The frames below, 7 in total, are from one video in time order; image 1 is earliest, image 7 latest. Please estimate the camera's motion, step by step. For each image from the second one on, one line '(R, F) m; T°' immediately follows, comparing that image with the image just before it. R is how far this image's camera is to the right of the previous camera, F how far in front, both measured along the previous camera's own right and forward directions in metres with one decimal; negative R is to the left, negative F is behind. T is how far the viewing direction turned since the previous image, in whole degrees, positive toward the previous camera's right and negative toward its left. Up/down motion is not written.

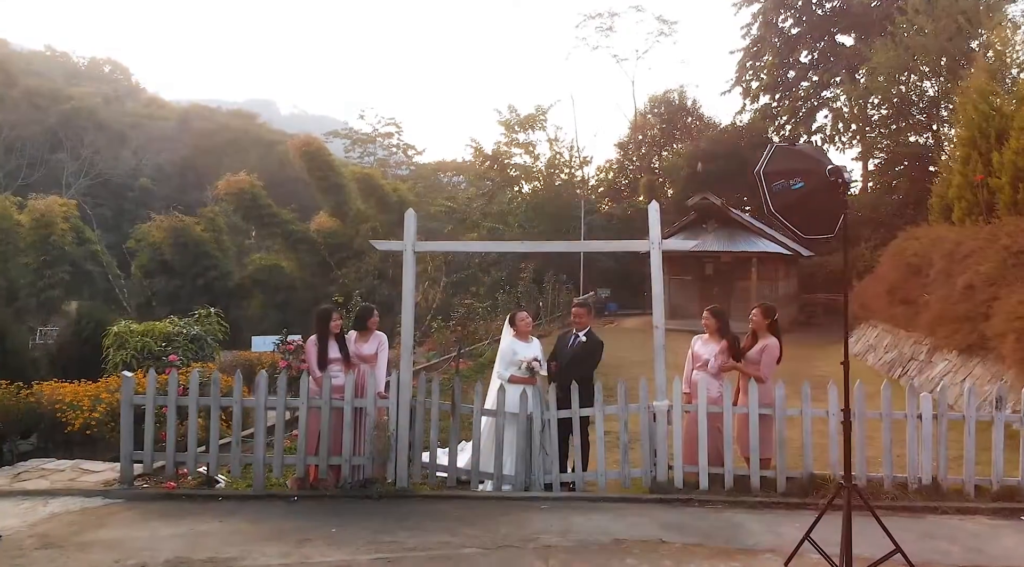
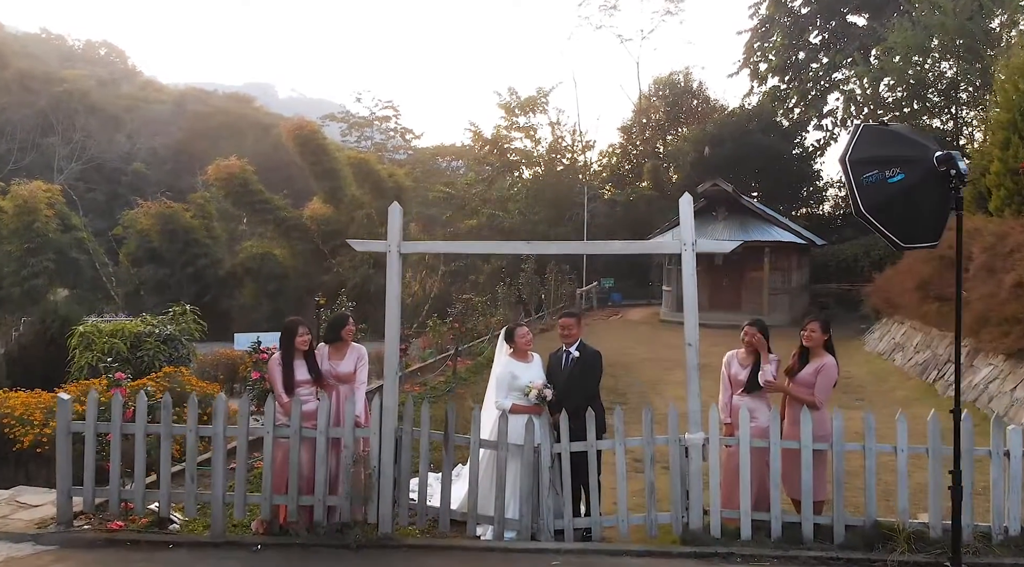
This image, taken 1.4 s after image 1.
(0.0, +0.9) m; 0°
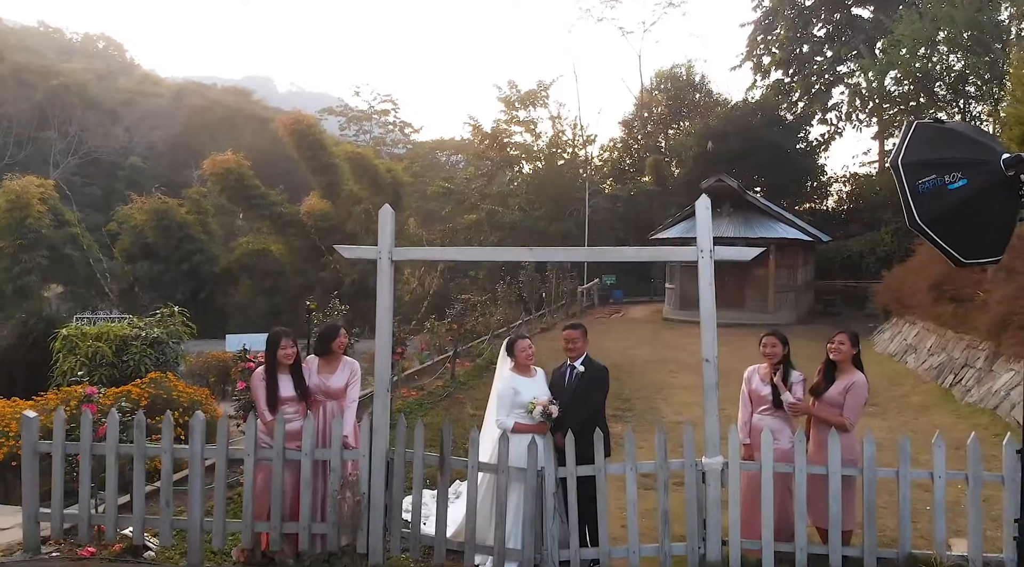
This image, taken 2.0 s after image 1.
(0.0, +0.4) m; 0°
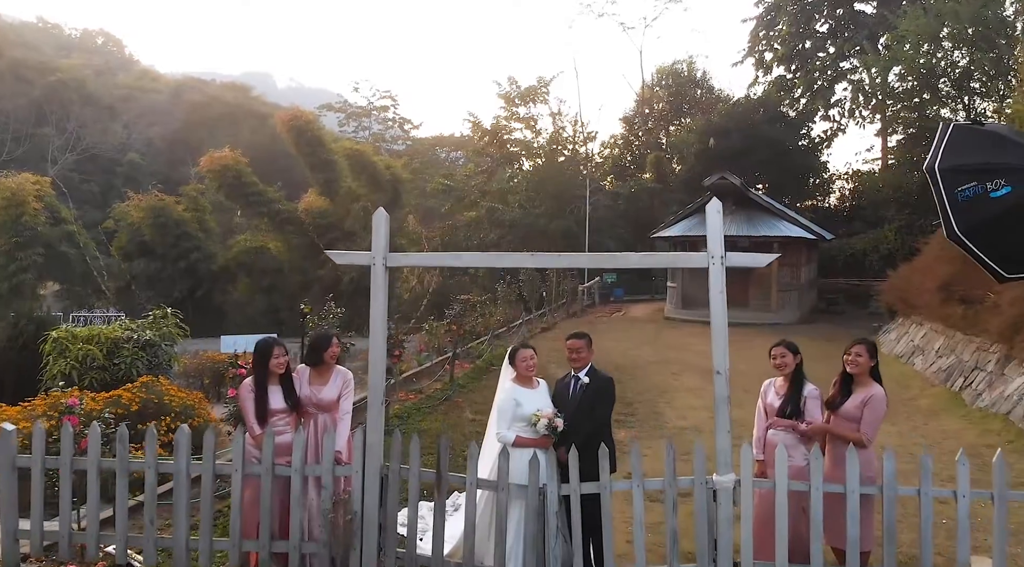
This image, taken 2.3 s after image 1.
(0.0, +0.2) m; 0°
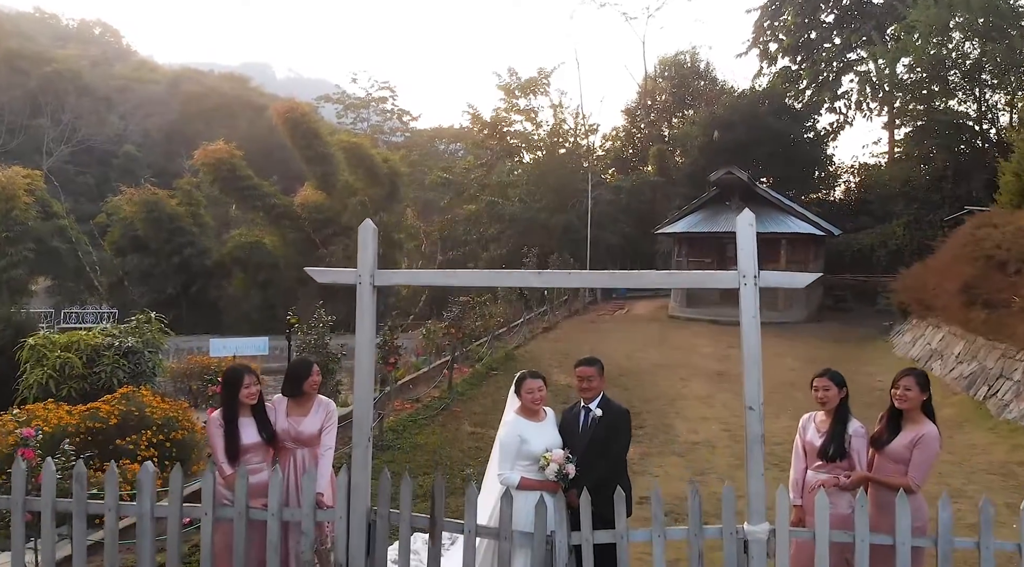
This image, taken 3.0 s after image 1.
(0.0, +0.5) m; 0°
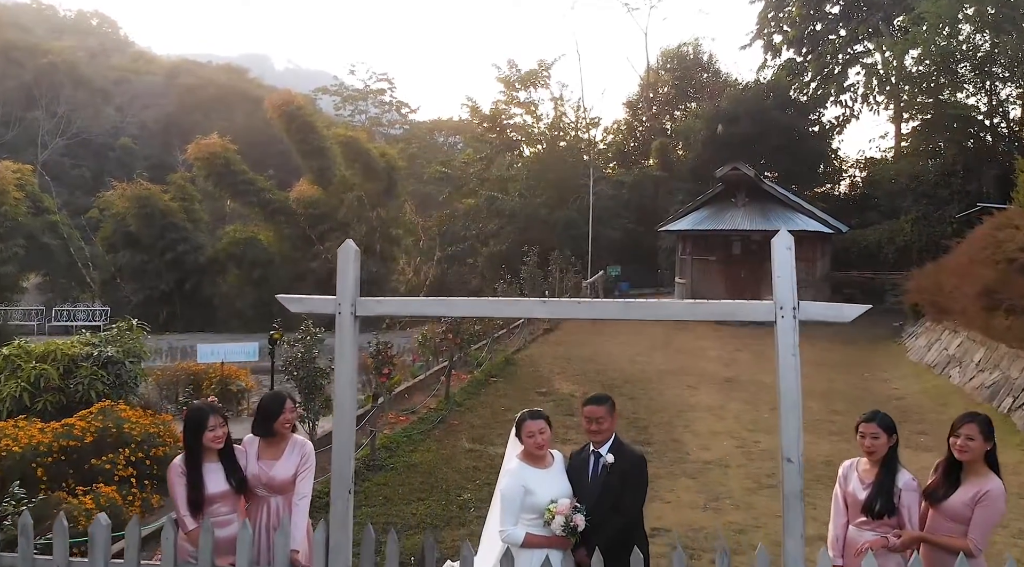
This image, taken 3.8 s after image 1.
(0.0, +0.5) m; 0°
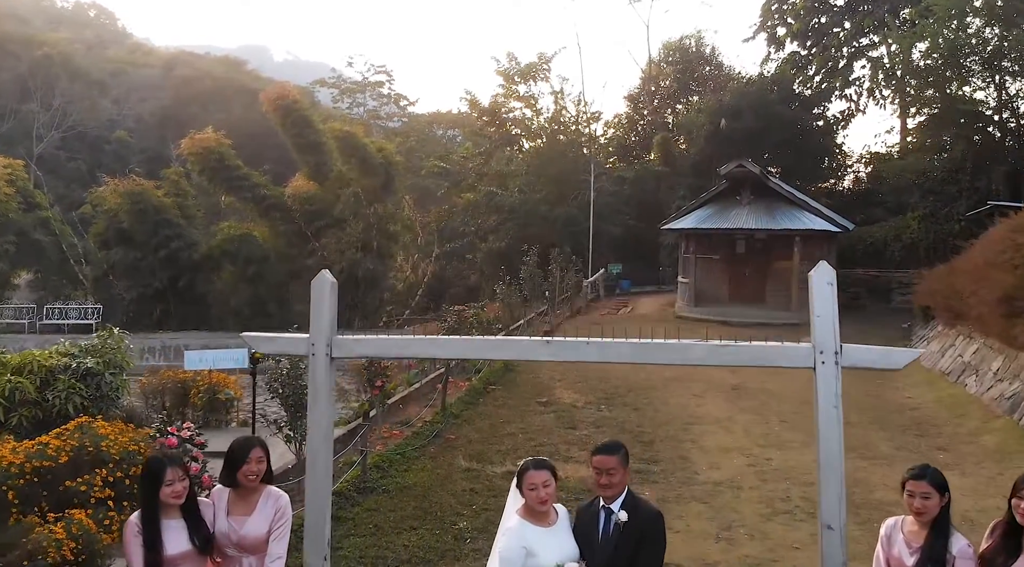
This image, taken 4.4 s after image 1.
(0.0, +0.4) m; 0°
